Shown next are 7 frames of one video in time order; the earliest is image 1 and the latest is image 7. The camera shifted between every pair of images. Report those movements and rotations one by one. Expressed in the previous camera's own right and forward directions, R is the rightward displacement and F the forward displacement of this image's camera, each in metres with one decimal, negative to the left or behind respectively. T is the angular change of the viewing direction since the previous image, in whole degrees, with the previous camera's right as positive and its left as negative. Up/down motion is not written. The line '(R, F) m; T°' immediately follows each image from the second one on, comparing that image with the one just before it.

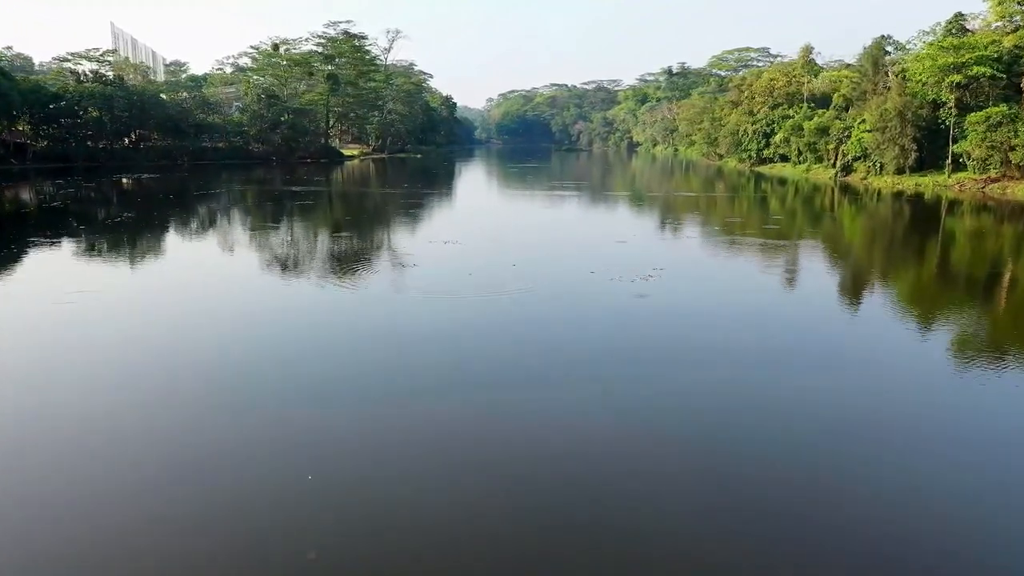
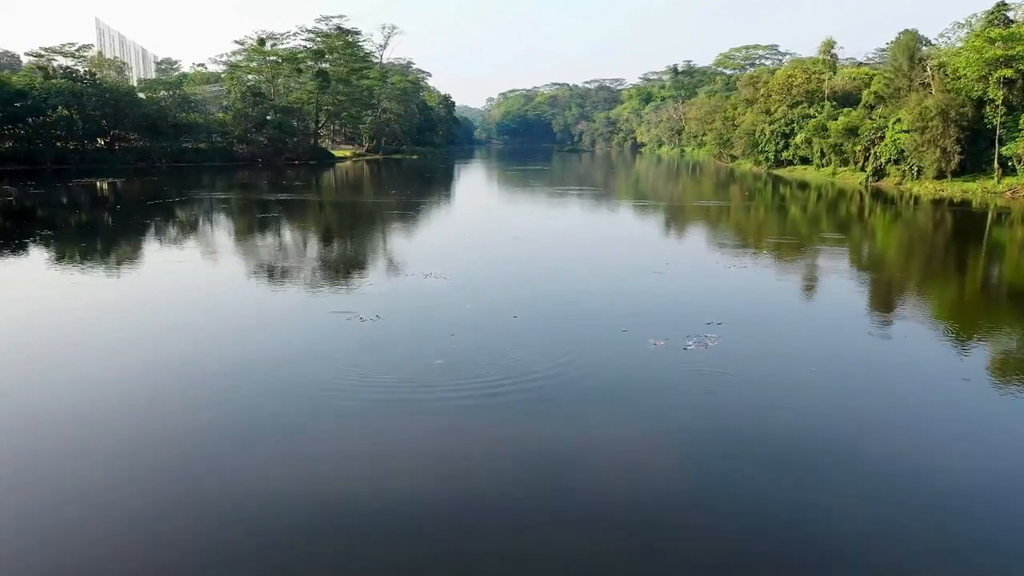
(0.0, +1.6) m; 0°
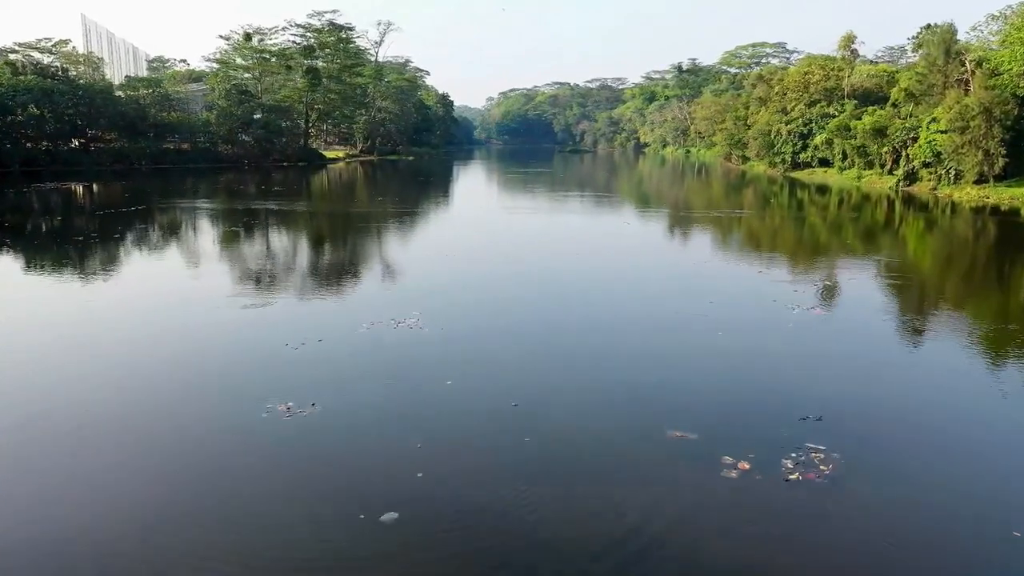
(0.0, +1.4) m; 0°
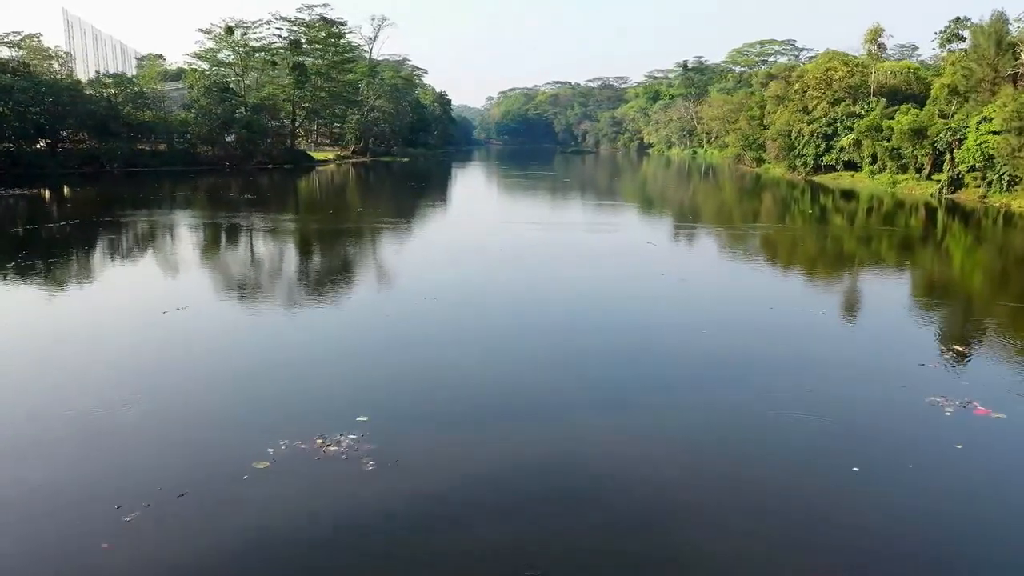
(0.0, +1.6) m; 0°
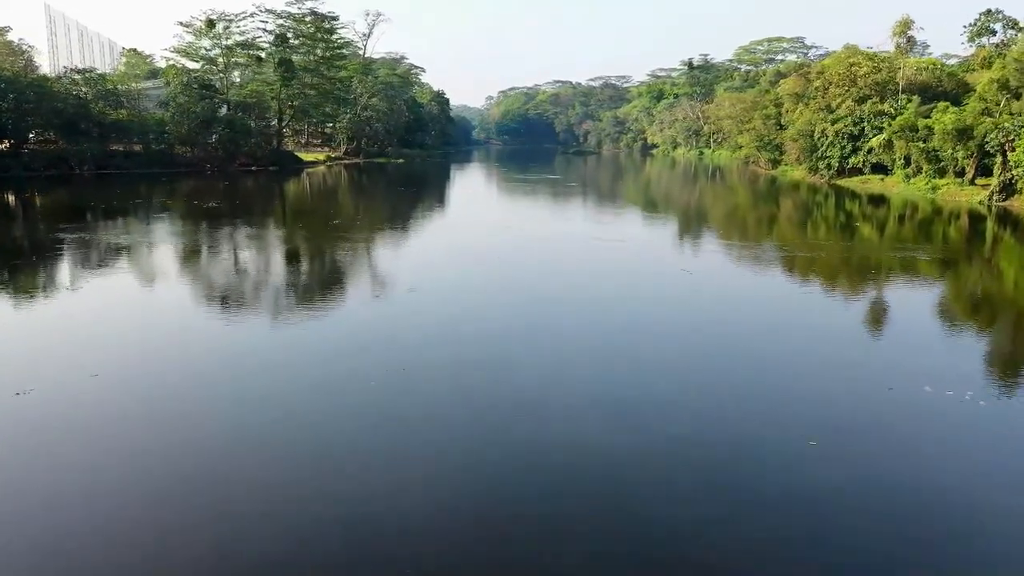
(0.0, +1.5) m; 0°
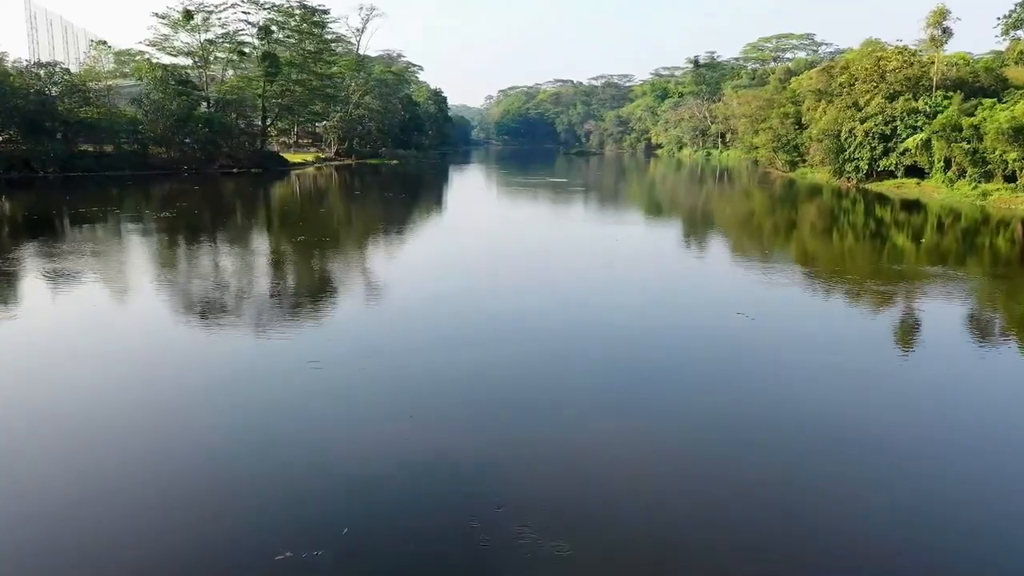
(0.0, +1.5) m; 0°
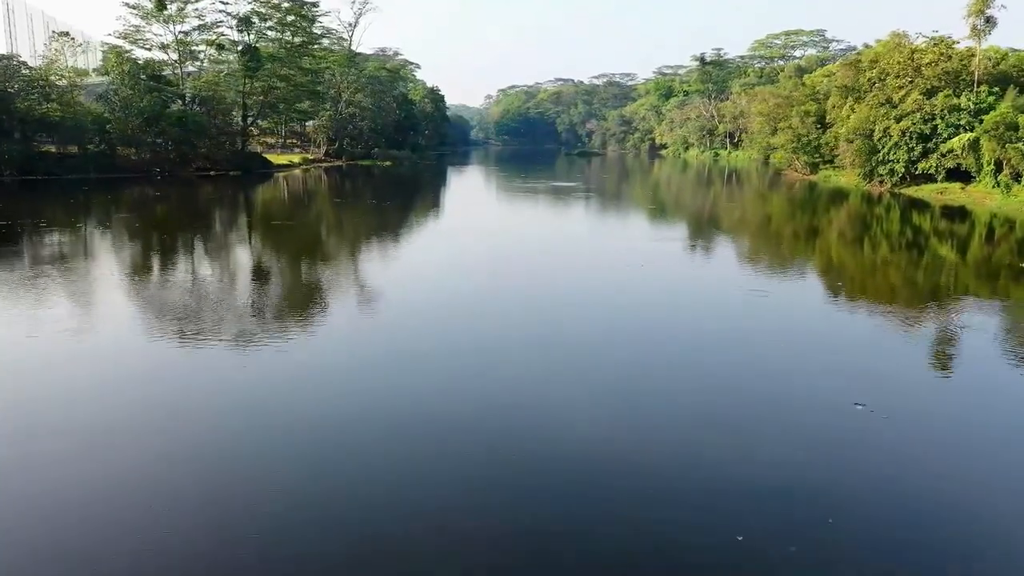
(0.0, +1.5) m; 0°
